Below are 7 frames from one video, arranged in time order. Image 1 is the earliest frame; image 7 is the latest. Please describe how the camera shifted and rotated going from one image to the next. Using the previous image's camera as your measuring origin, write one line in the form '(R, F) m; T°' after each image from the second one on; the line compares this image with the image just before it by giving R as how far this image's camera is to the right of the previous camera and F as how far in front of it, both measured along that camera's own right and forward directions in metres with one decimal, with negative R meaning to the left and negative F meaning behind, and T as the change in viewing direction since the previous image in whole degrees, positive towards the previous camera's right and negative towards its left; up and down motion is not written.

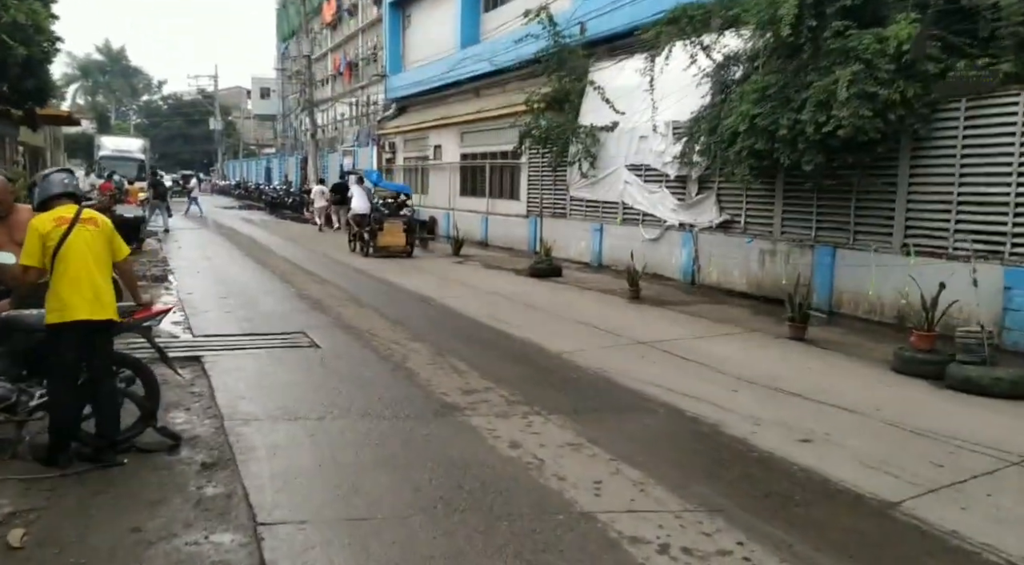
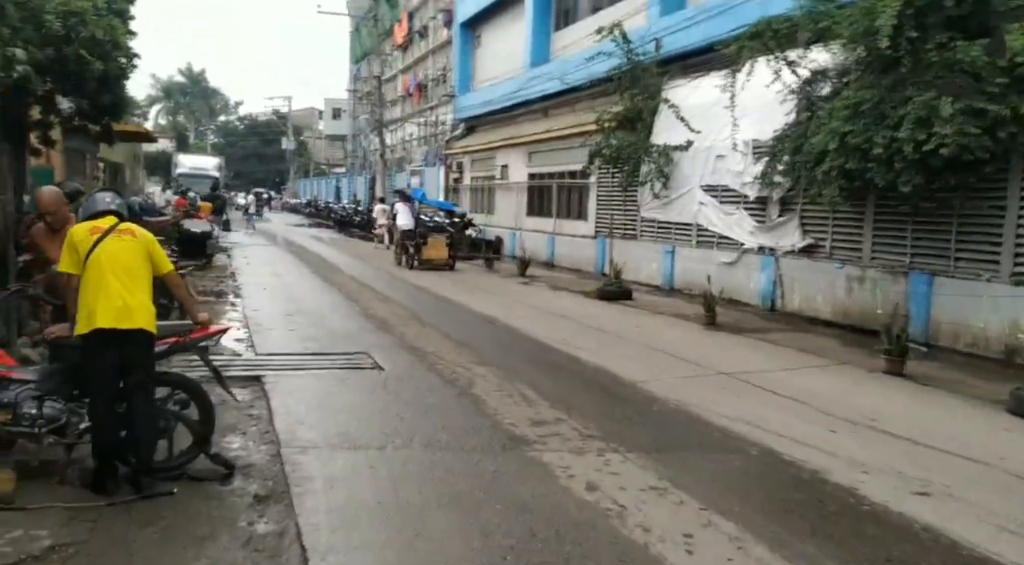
(-0.1, +0.4) m; -5°
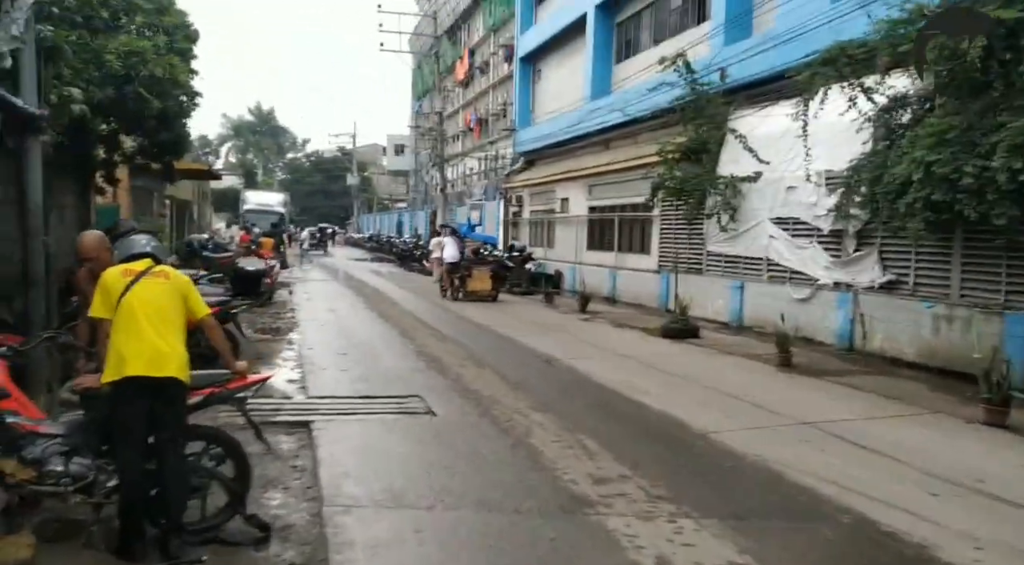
(0.0, +0.4) m; -5°
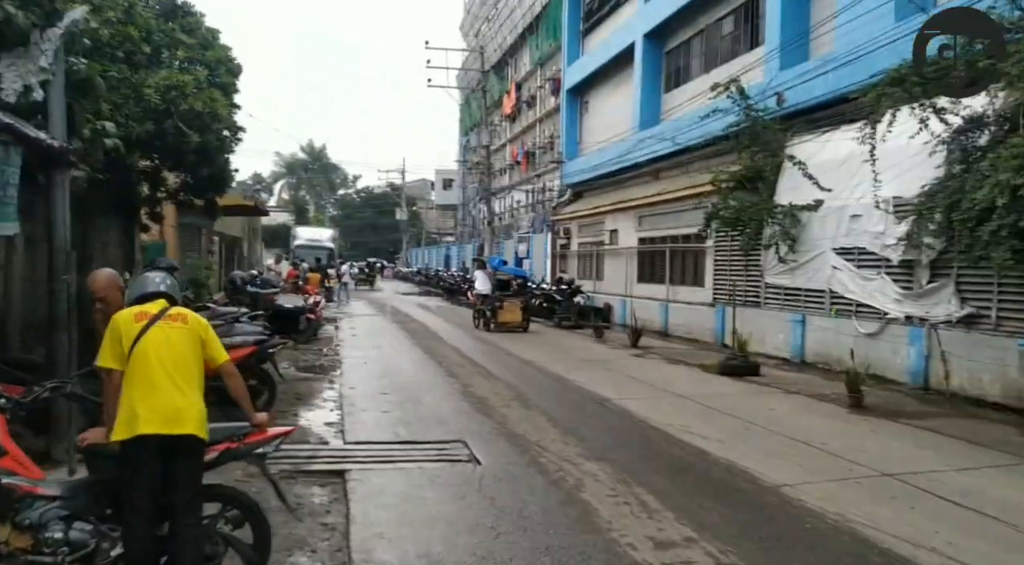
(0.0, +0.4) m; -4°
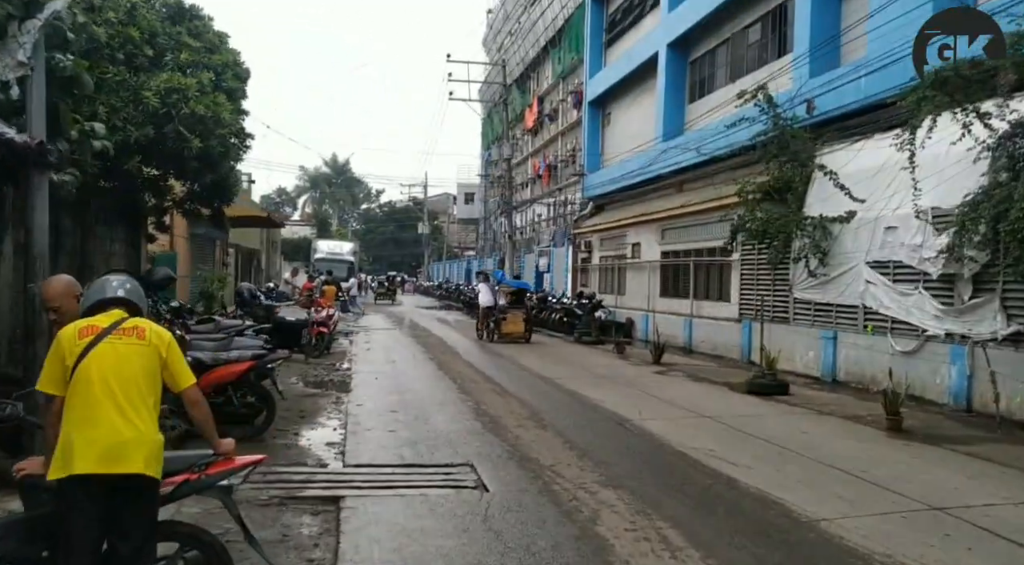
(+0.1, +0.4) m; -2°
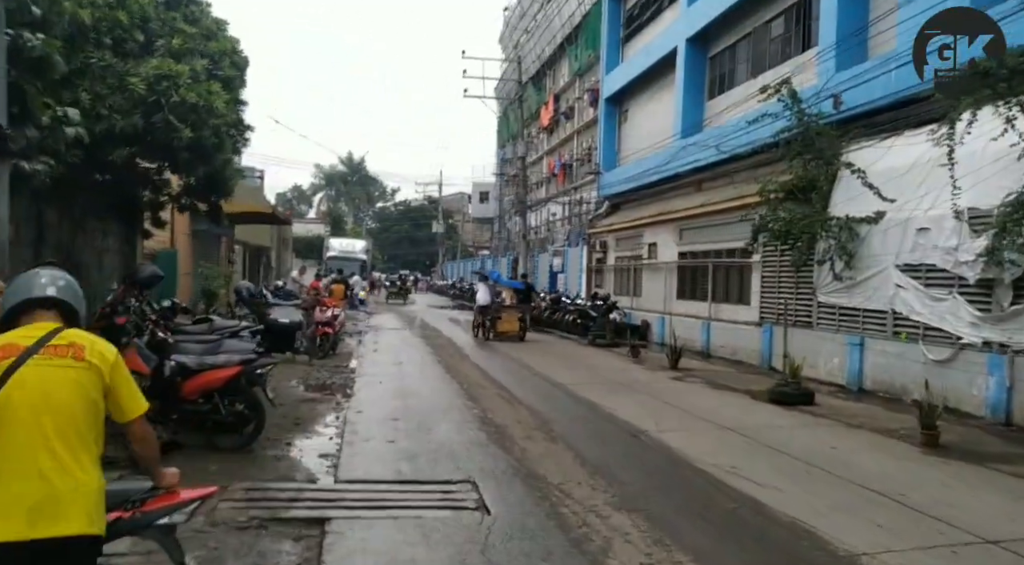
(+0.1, +0.5) m; -1°
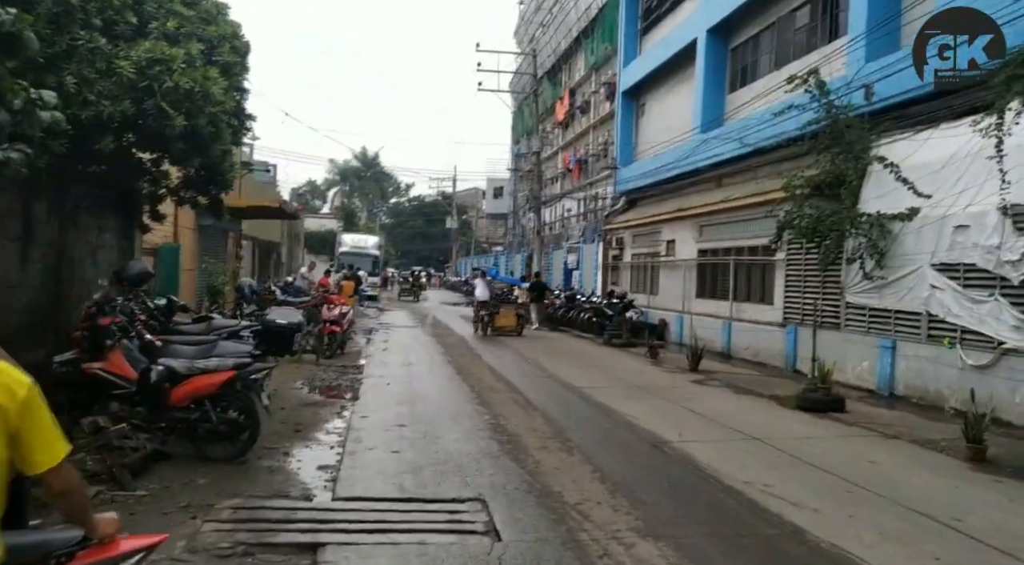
(0.0, +0.5) m; -1°
